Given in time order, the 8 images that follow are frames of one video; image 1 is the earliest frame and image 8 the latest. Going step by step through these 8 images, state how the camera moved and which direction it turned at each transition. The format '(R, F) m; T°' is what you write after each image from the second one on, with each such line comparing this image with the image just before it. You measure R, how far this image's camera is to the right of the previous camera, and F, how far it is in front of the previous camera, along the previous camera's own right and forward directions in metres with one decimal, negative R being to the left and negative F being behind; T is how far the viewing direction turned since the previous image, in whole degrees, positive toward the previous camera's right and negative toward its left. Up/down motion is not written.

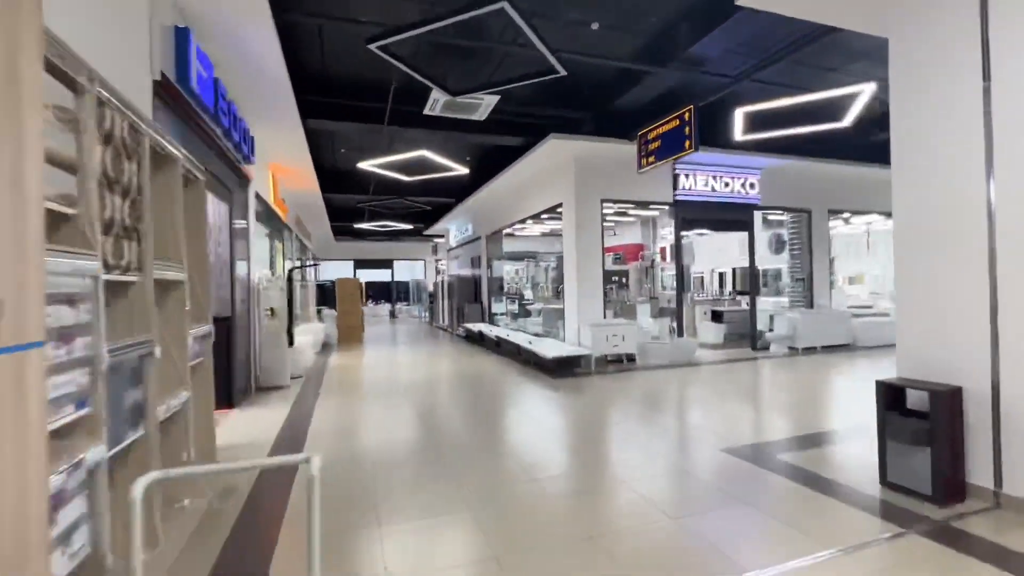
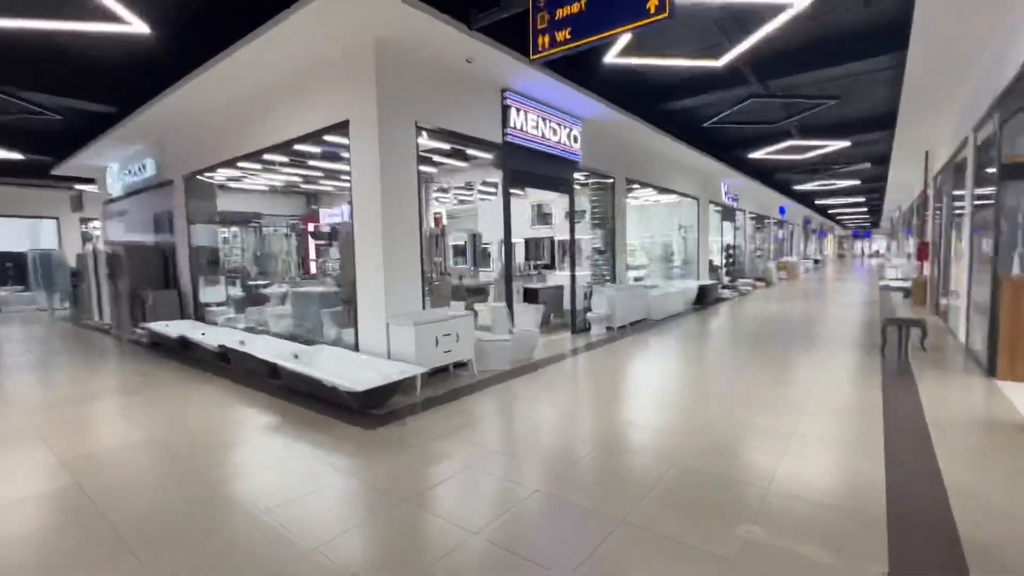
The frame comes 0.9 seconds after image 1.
(-0.4, +2.8) m; +33°
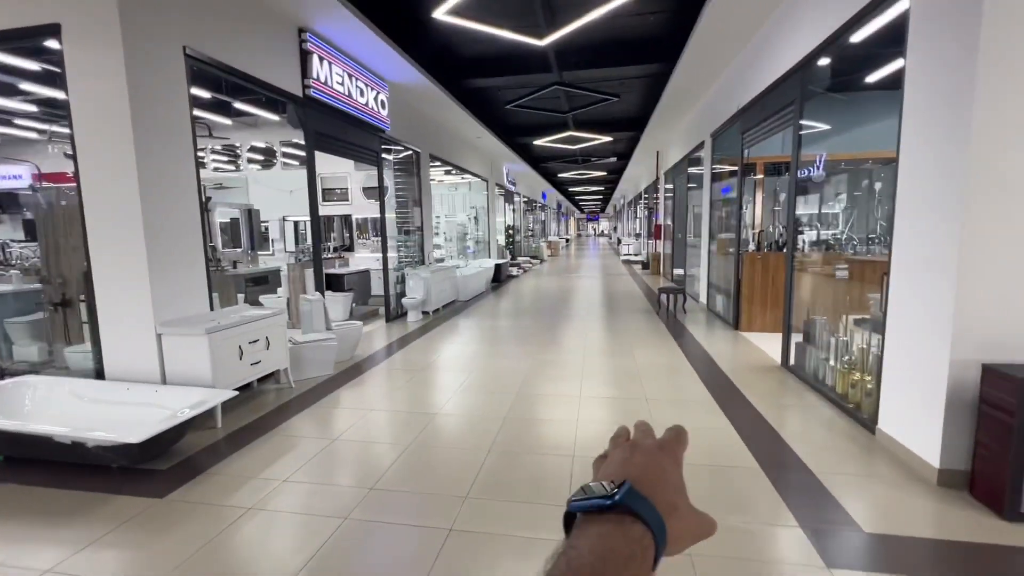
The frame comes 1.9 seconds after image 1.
(-0.5, +0.6) m; +27°
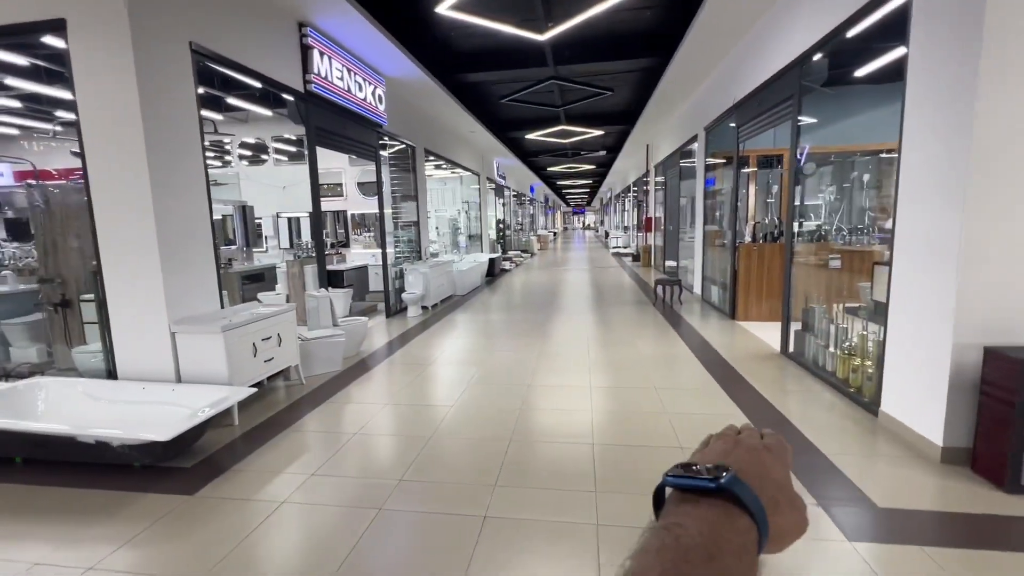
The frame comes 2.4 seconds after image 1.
(-0.2, 0.0) m; +2°
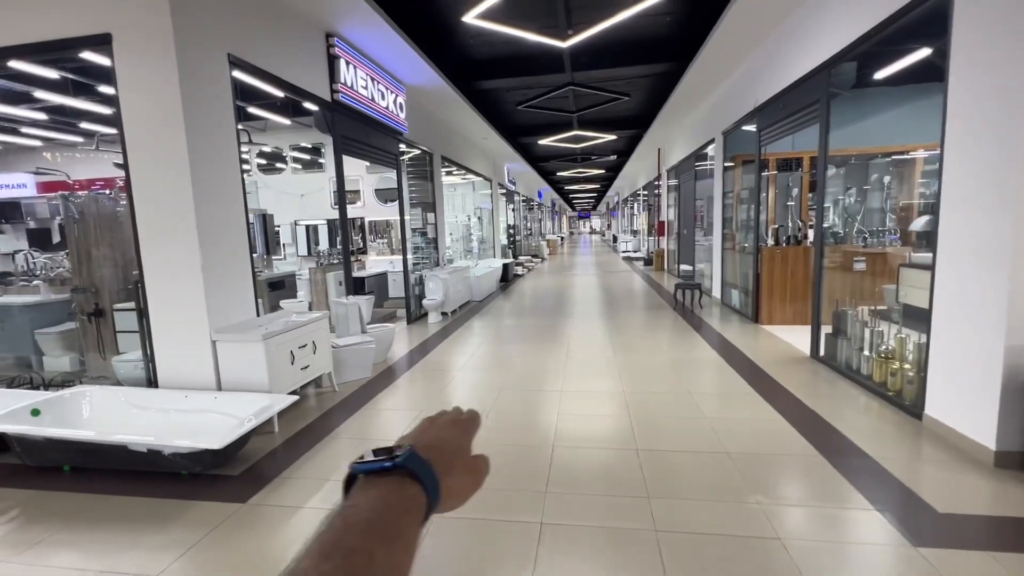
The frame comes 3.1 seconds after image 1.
(-0.2, 0.0) m; -1°
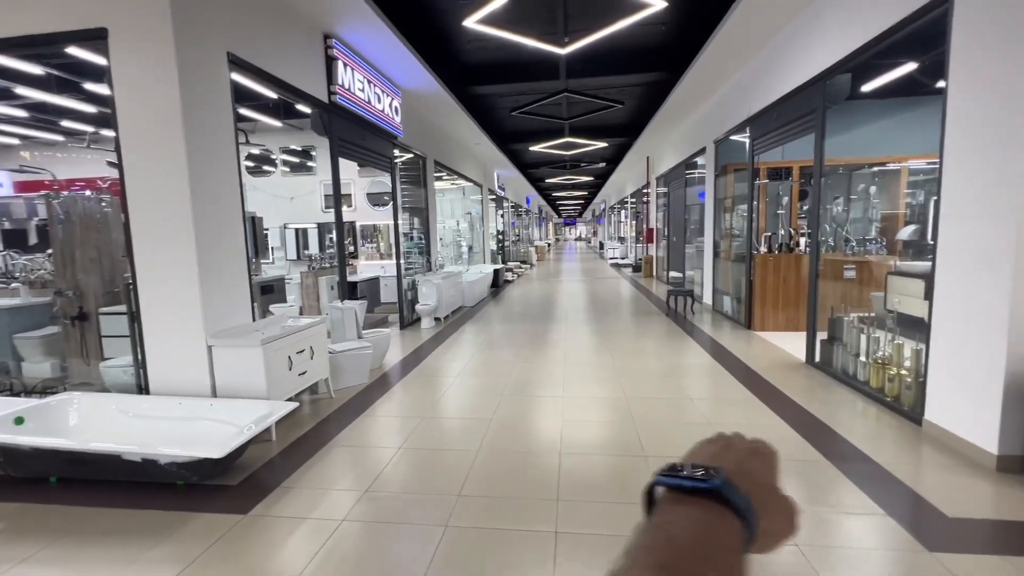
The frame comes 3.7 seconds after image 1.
(-0.1, 0.0) m; +2°
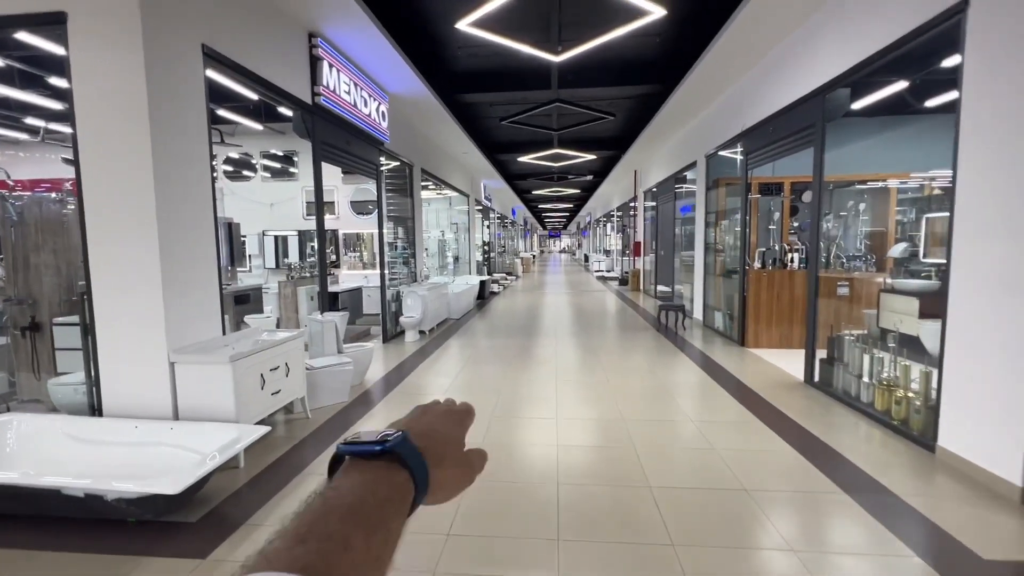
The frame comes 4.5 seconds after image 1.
(-0.1, +0.2) m; +2°
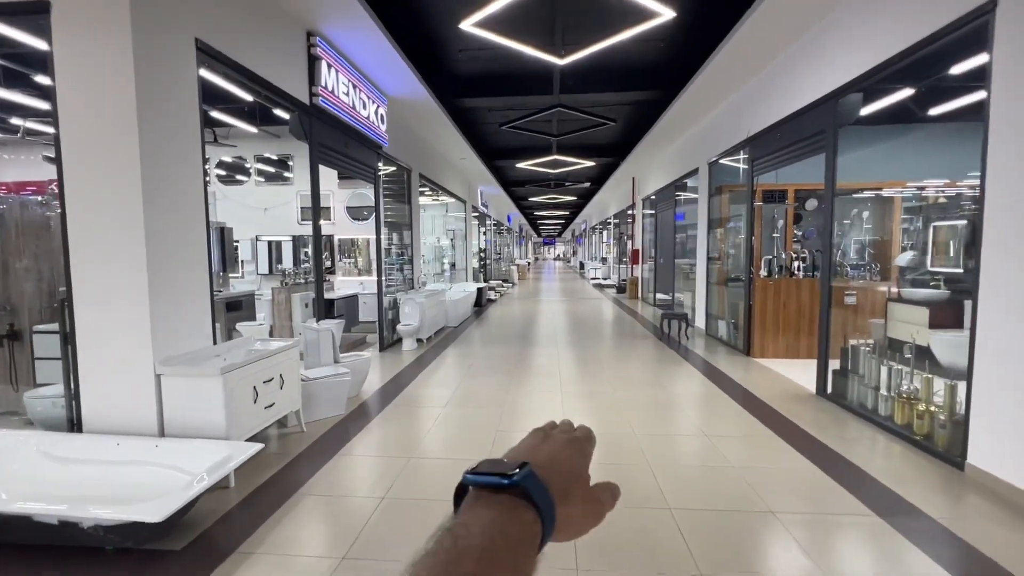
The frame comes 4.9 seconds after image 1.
(-0.1, +0.1) m; +1°
